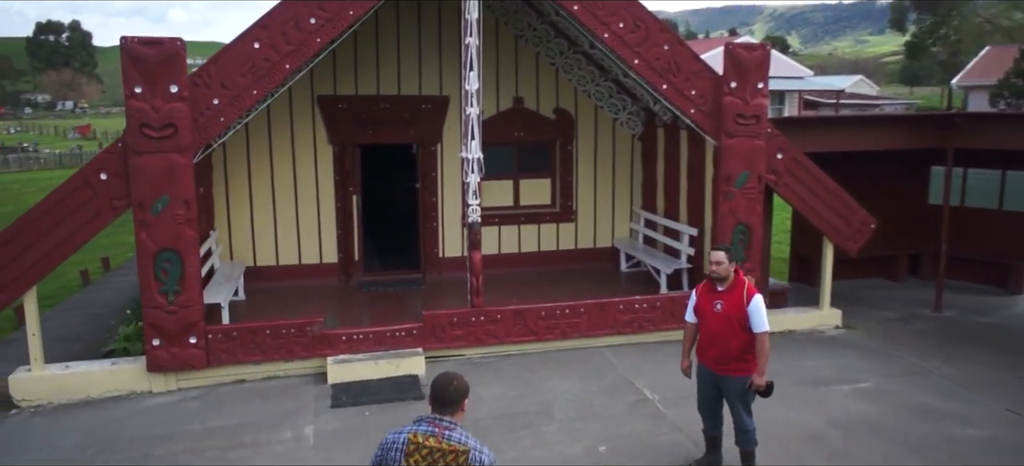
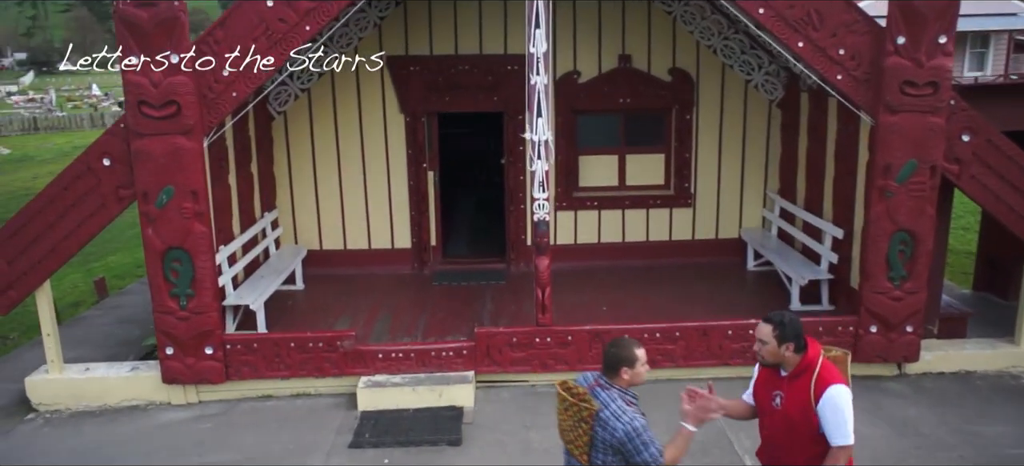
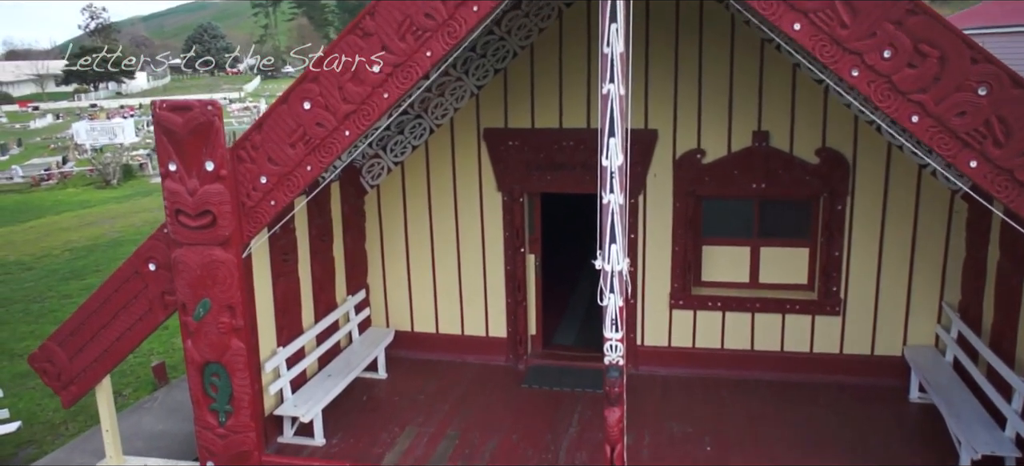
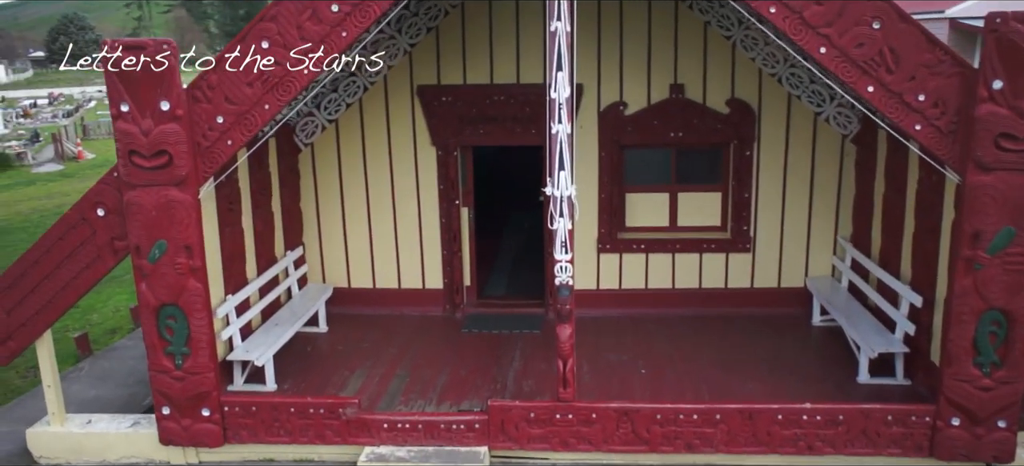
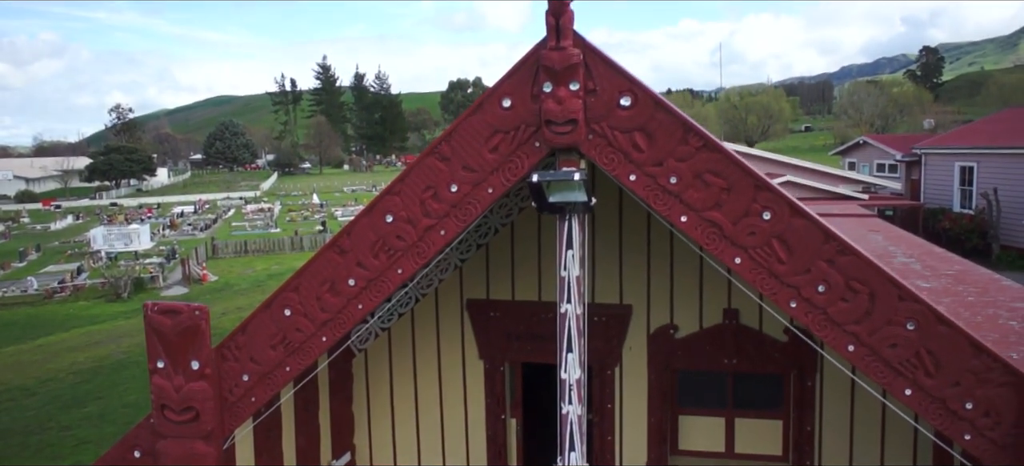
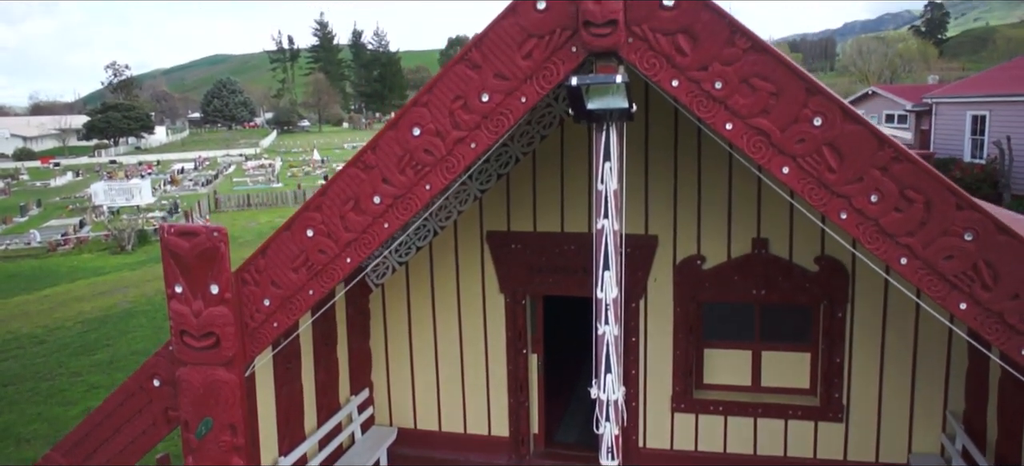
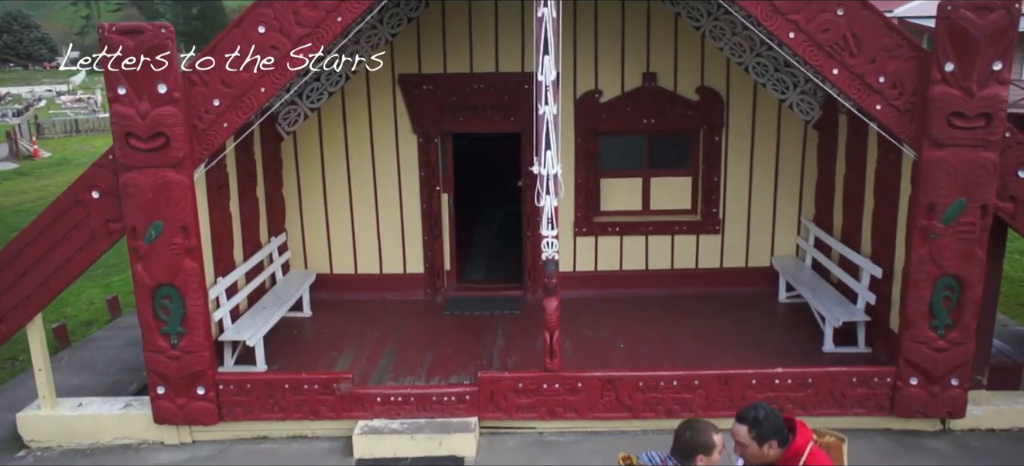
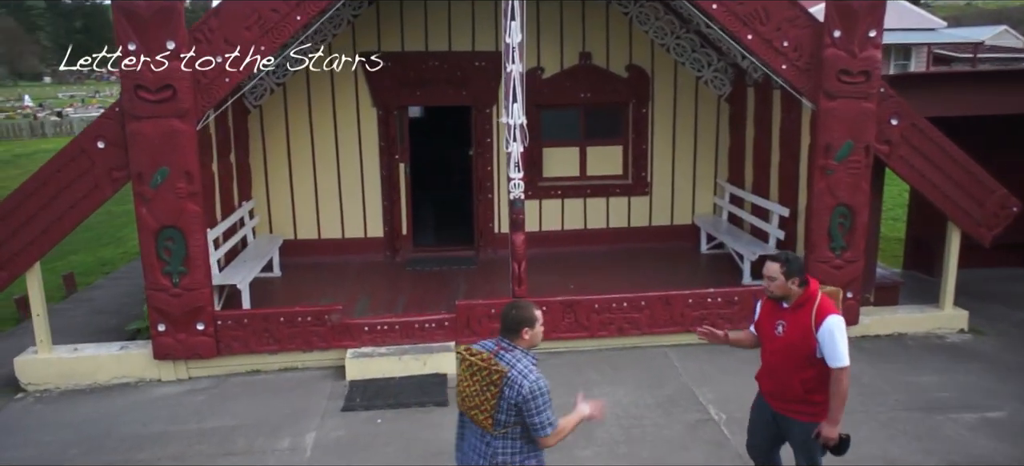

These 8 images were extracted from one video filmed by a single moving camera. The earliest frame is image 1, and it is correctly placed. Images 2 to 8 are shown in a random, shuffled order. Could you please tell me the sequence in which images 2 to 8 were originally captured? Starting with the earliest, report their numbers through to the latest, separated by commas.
8, 2, 7, 4, 3, 6, 5
